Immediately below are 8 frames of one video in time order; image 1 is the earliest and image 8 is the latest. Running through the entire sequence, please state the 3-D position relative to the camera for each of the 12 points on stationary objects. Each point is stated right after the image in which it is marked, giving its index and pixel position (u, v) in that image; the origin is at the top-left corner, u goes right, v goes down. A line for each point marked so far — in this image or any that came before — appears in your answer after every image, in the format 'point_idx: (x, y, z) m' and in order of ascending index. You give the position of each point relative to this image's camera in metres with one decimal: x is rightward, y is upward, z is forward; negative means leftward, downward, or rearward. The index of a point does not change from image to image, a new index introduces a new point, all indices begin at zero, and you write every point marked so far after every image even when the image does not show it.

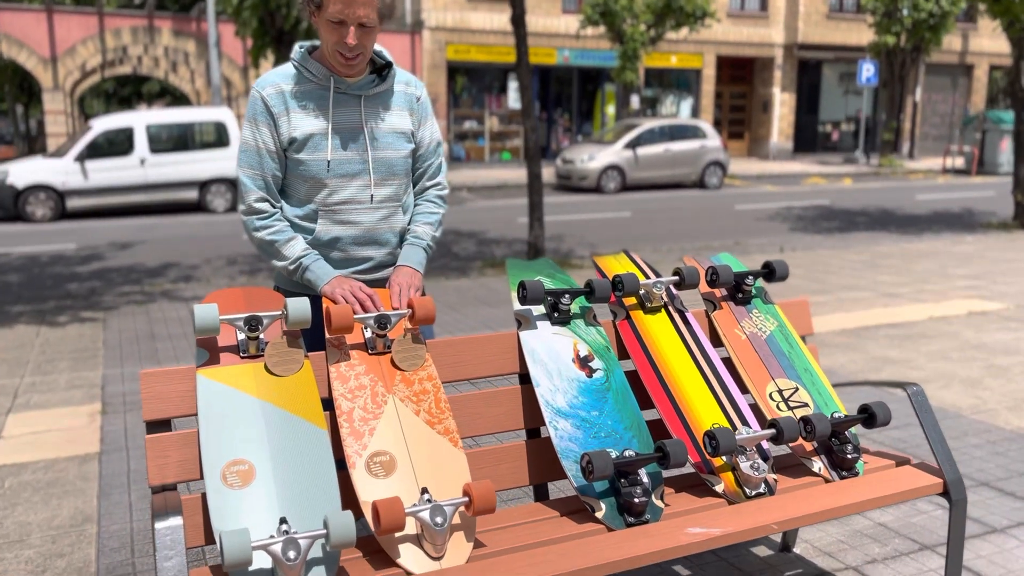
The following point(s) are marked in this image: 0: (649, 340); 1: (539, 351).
0: (+0.5, -0.2, +3.1) m
1: (+0.1, -0.2, +2.9) m
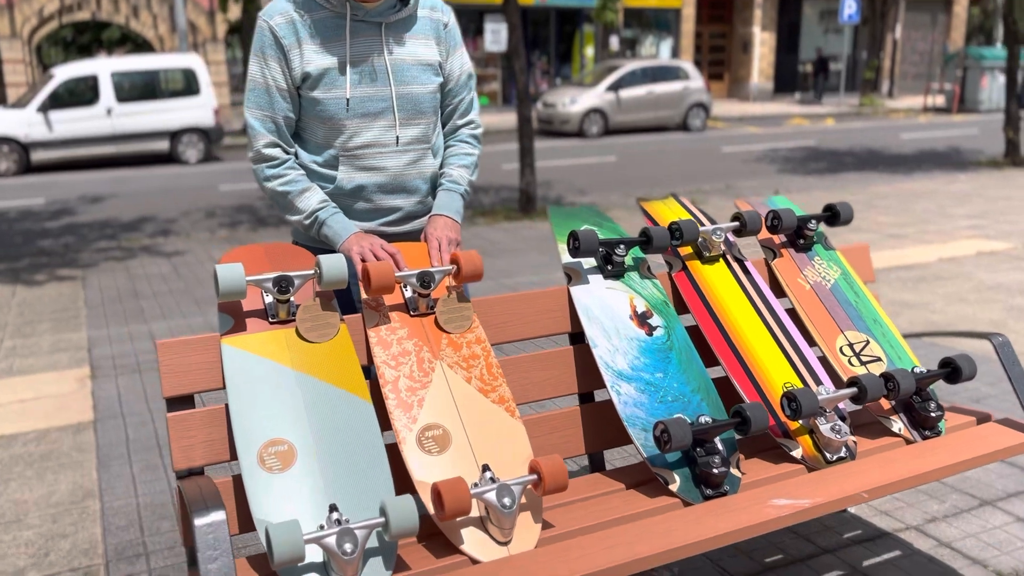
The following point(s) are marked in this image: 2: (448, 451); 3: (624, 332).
0: (+0.6, 0.0, +2.8) m
1: (+0.2, -0.1, +2.6) m
2: (-0.2, -0.4, +2.2) m
3: (+0.3, -0.1, +2.6) m
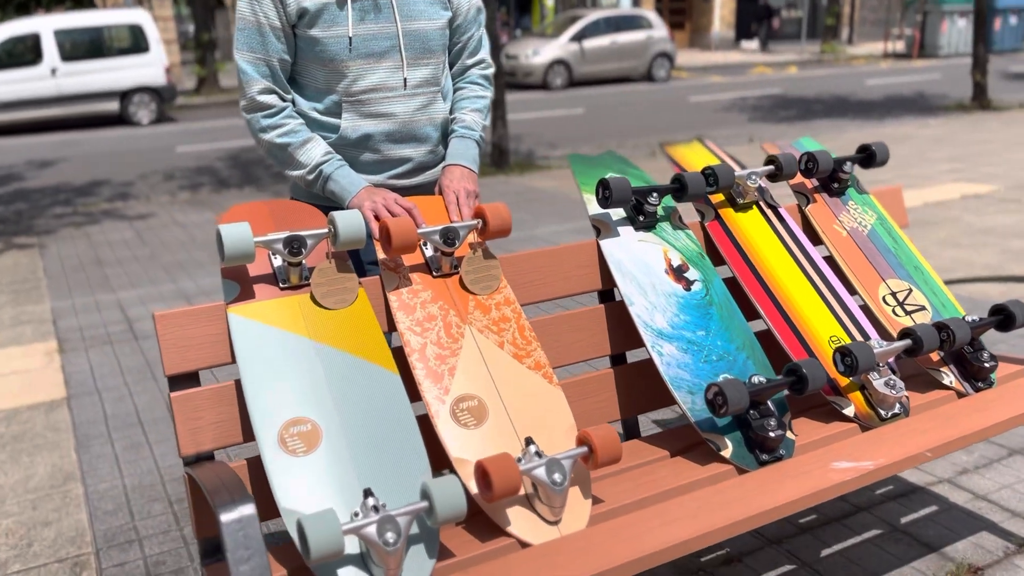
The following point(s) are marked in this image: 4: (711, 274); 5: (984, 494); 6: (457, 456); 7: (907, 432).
0: (+0.7, +0.1, +2.6) m
1: (+0.3, +0.1, +2.4) m
2: (-0.1, -0.3, +2.0) m
3: (+0.4, 0.0, +2.4) m
4: (+0.6, 0.0, +2.5) m
5: (+1.6, -0.7, +3.1) m
6: (-0.1, -0.4, +2.0) m
7: (+1.0, -0.4, +2.3) m
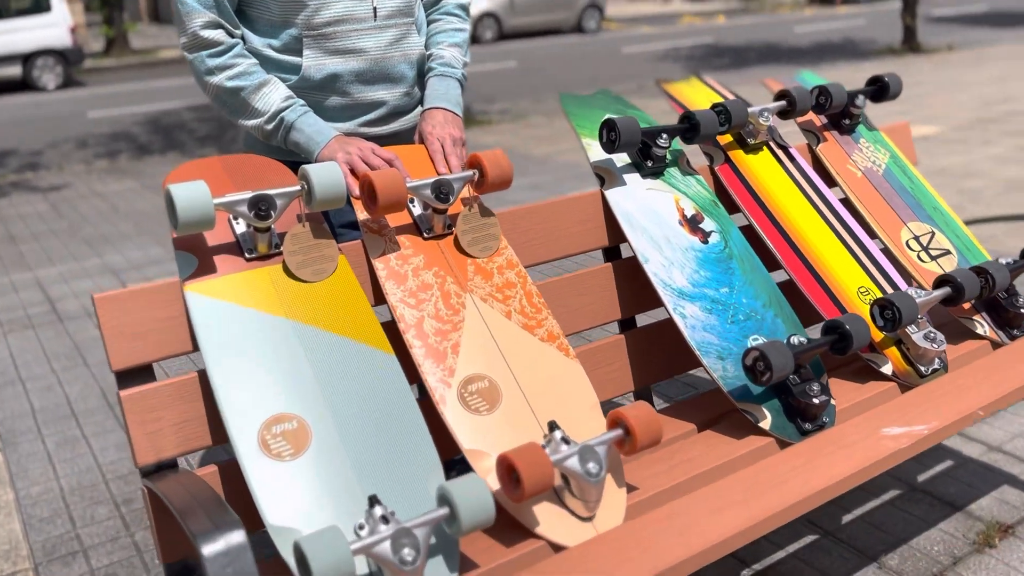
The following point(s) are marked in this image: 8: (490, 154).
0: (+0.7, +0.3, +2.4) m
1: (+0.3, +0.2, +2.2) m
2: (0.0, -0.2, +1.7) m
3: (+0.4, +0.1, +2.1) m
4: (+0.5, +0.2, +2.3) m
5: (+1.6, -0.5, +2.9) m
6: (-0.1, -0.3, +1.7) m
7: (+1.0, -0.2, +2.1) m
8: (0.0, +0.3, +1.9) m
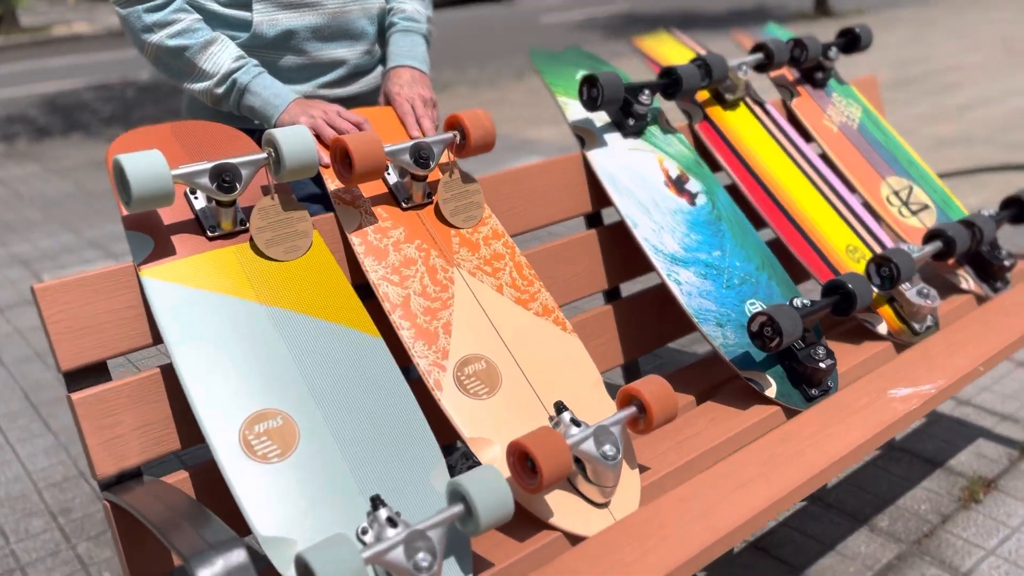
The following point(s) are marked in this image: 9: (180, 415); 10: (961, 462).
0: (+0.6, +0.4, +2.3) m
1: (+0.2, +0.3, +2.0) m
2: (0.0, -0.2, +1.6) m
3: (+0.3, +0.2, +2.0) m
4: (+0.5, +0.3, +2.1) m
5: (+1.5, -0.4, +2.9) m
6: (-0.1, -0.3, +1.5) m
7: (+1.0, -0.1, +2.0) m
8: (-0.1, +0.3, +1.7) m
9: (-0.6, -0.2, +1.5) m
10: (+1.3, -0.5, +2.6) m
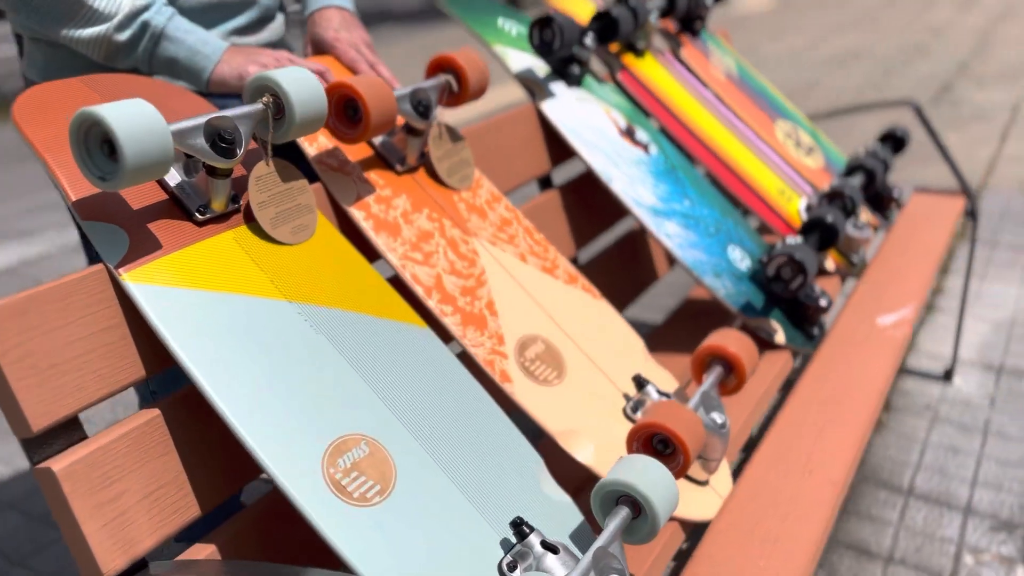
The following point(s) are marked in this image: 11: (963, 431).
0: (+0.4, +0.5, +2.2) m
1: (+0.1, +0.3, +1.8) m
2: (+0.1, -0.1, +1.3) m
3: (+0.2, +0.3, +1.9) m
4: (+0.3, +0.4, +2.0) m
5: (+1.1, -0.2, +3.1) m
6: (+0.1, -0.2, +1.3) m
7: (+0.9, 0.0, +2.1) m
8: (-0.1, +0.4, +1.4) m
9: (-0.4, -0.2, +1.1) m
10: (+1.0, -0.3, +2.7) m
11: (+1.2, -0.4, +2.4) m
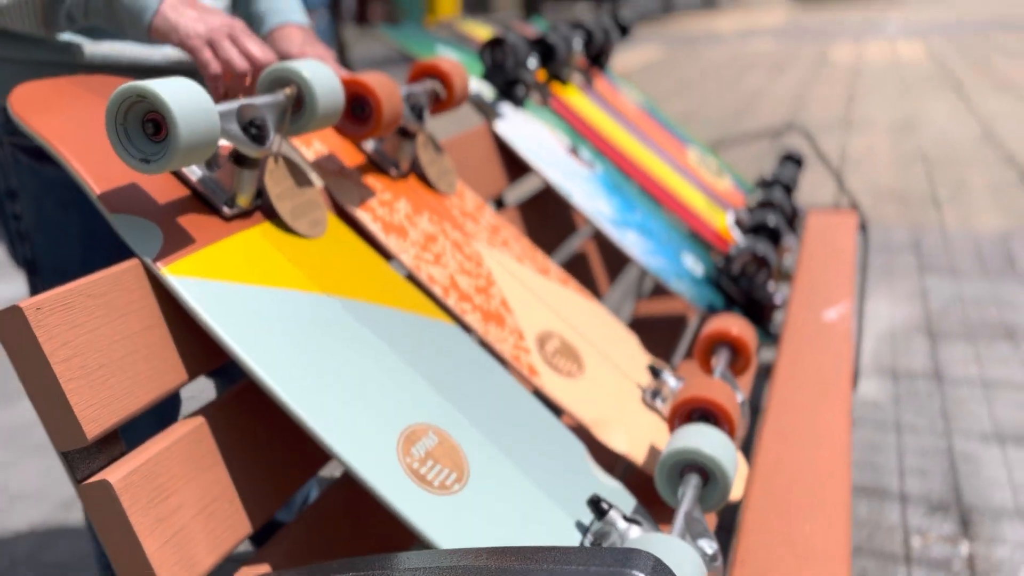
0: (+0.2, +0.4, +2.2) m
1: (0.0, +0.3, +1.9) m
2: (+0.1, -0.1, +1.3) m
3: (+0.1, +0.3, +1.9) m
4: (+0.2, +0.3, +2.1) m
5: (+0.8, -0.2, +3.2) m
6: (+0.1, -0.2, +1.2) m
7: (+0.8, 0.0, +2.2) m
8: (-0.1, +0.4, +1.4) m
9: (-0.3, -0.2, +1.0) m
10: (+0.8, -0.4, +2.8) m
11: (+1.0, -0.4, +2.5) m
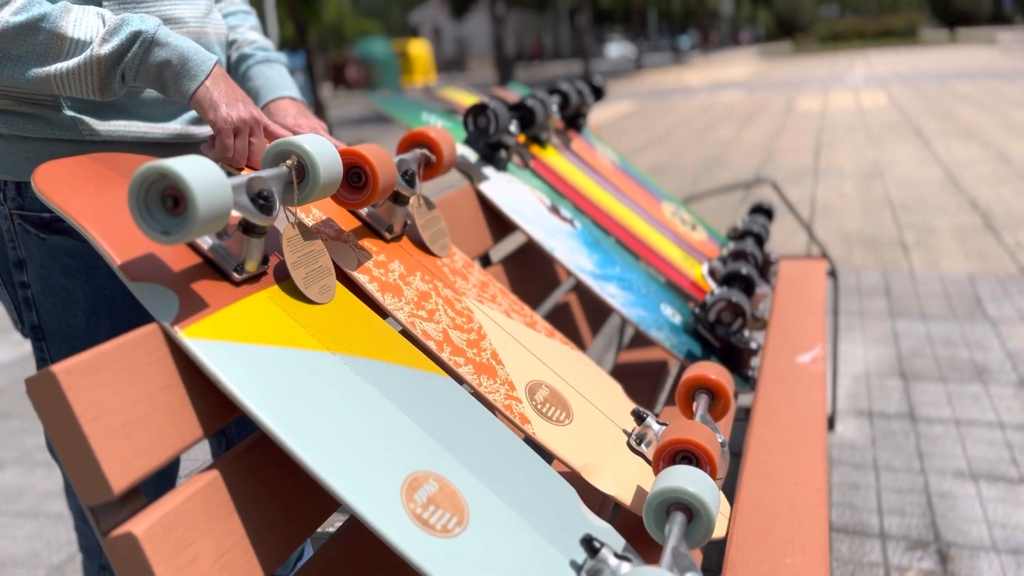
0: (+0.1, +0.3, +2.3) m
1: (0.0, +0.2, +2.0) m
2: (+0.1, -0.2, +1.4) m
3: (+0.1, +0.1, +2.0) m
4: (+0.1, +0.2, +2.2) m
5: (+0.7, -0.4, +3.3) m
6: (+0.1, -0.3, +1.3) m
7: (+0.7, -0.1, +2.3) m
8: (-0.1, +0.3, +1.5) m
9: (-0.3, -0.3, +1.1) m
10: (+0.8, -0.5, +2.9) m
11: (+1.0, -0.5, +2.6) m
